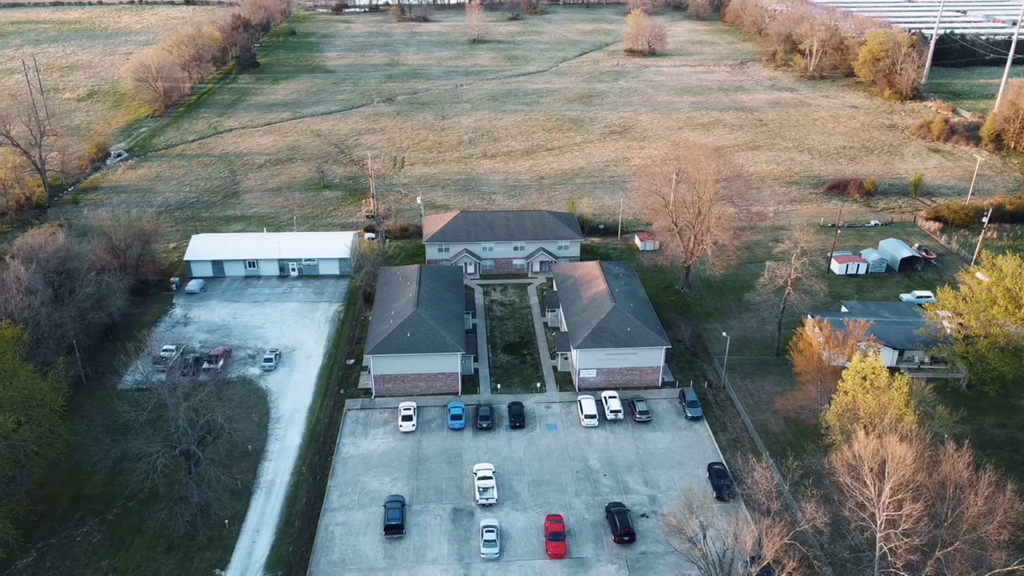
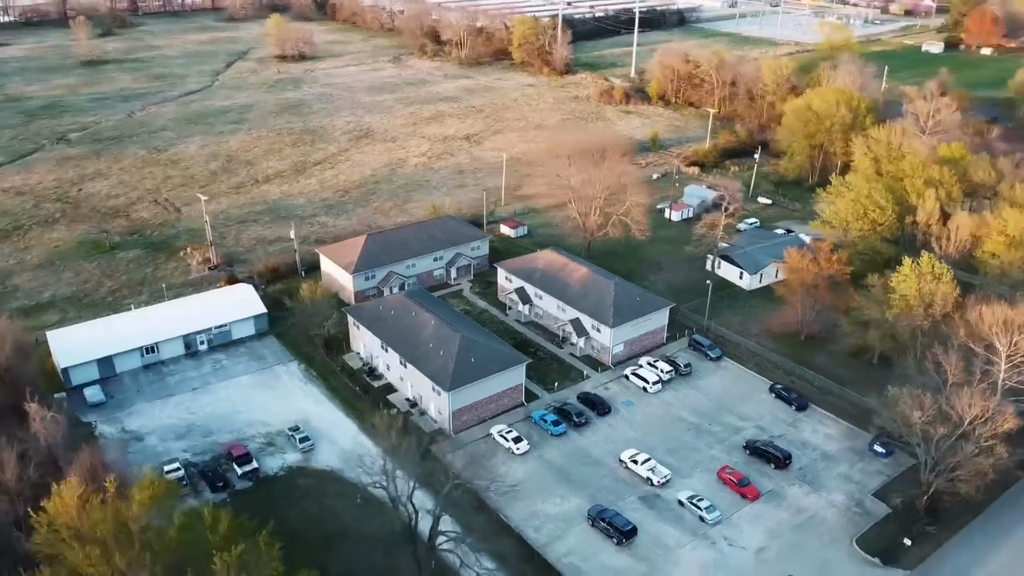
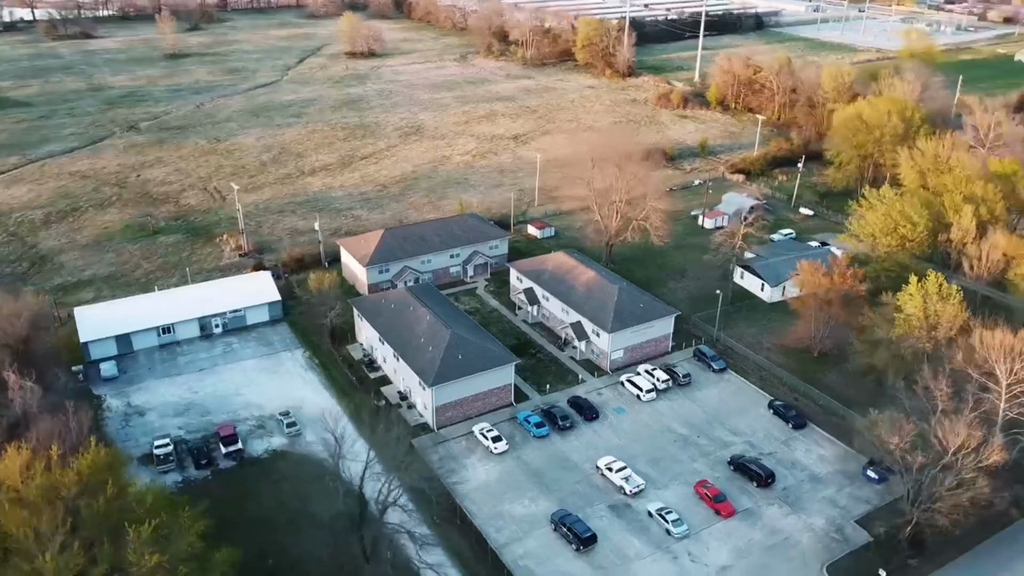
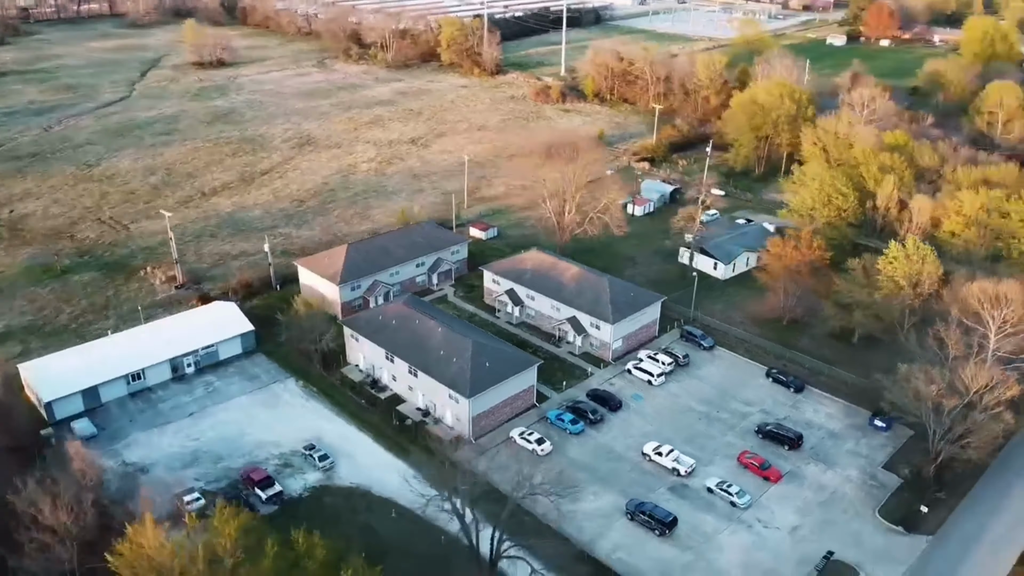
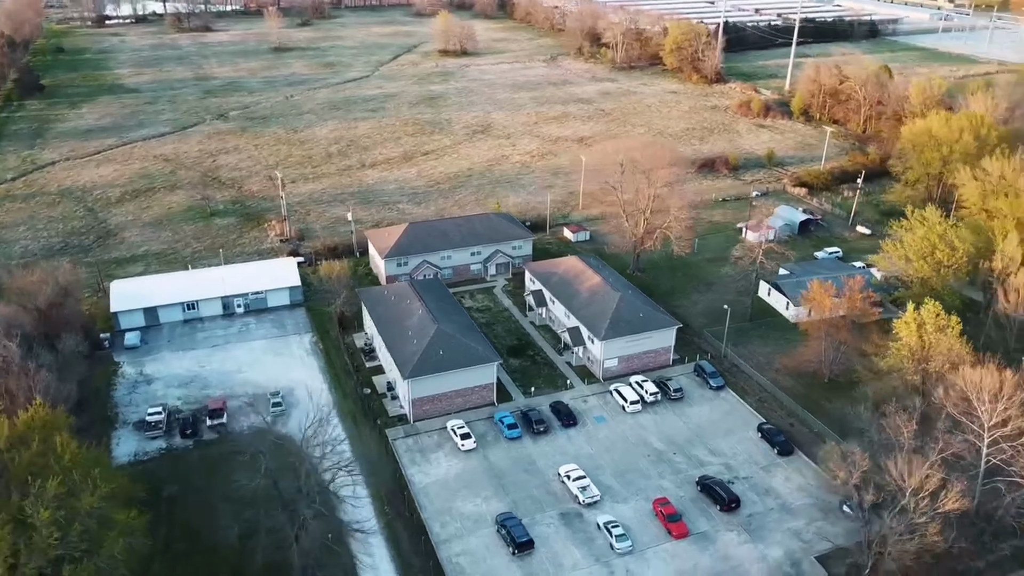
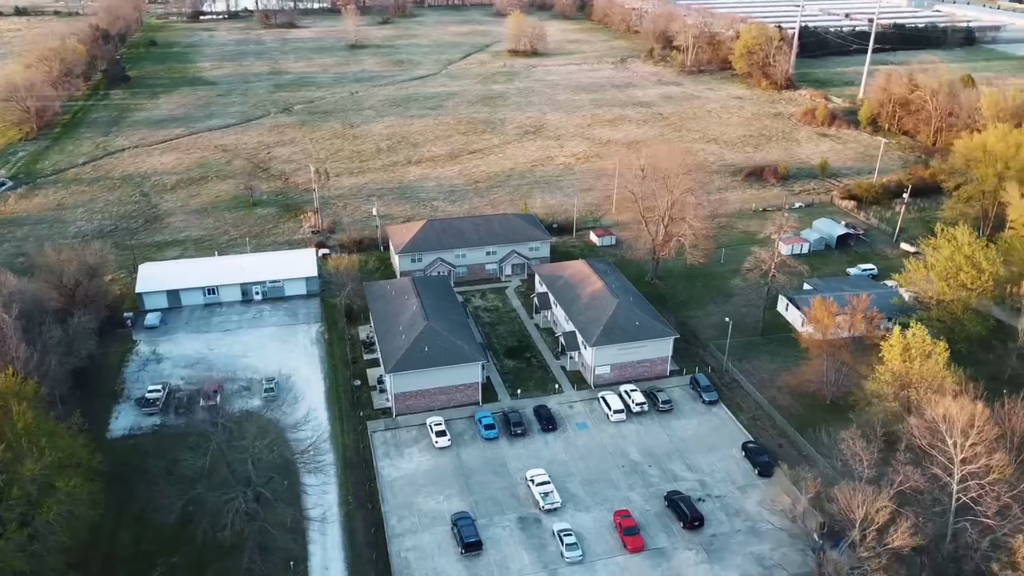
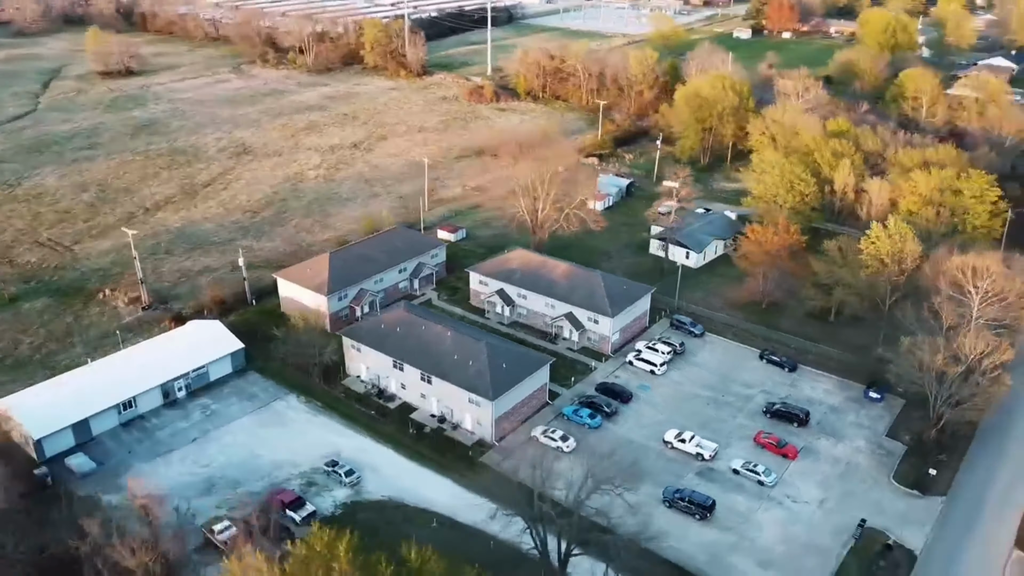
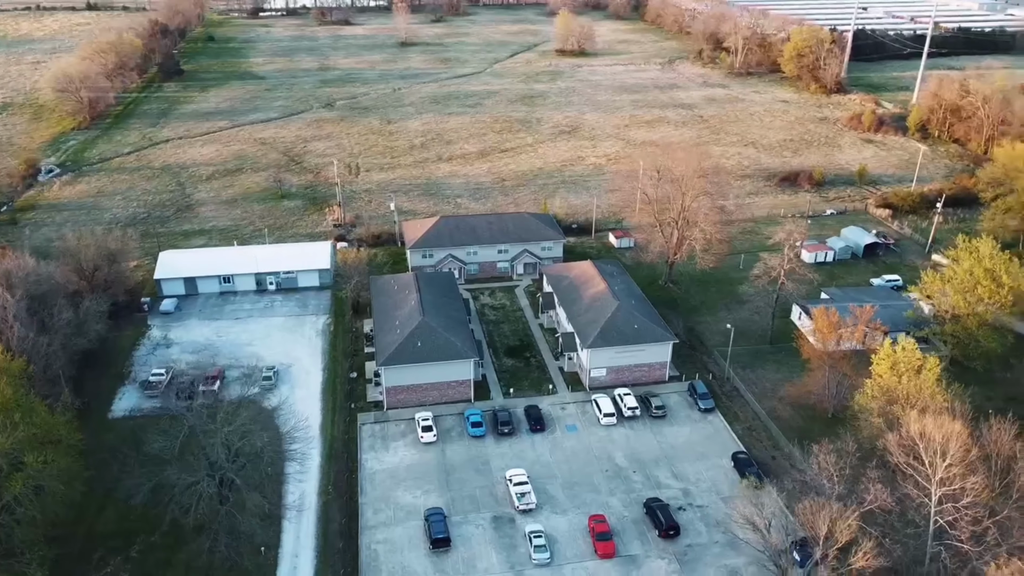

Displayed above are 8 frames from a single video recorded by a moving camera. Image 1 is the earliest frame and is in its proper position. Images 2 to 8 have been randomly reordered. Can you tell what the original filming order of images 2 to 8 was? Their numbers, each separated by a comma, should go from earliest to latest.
8, 6, 5, 3, 2, 4, 7
